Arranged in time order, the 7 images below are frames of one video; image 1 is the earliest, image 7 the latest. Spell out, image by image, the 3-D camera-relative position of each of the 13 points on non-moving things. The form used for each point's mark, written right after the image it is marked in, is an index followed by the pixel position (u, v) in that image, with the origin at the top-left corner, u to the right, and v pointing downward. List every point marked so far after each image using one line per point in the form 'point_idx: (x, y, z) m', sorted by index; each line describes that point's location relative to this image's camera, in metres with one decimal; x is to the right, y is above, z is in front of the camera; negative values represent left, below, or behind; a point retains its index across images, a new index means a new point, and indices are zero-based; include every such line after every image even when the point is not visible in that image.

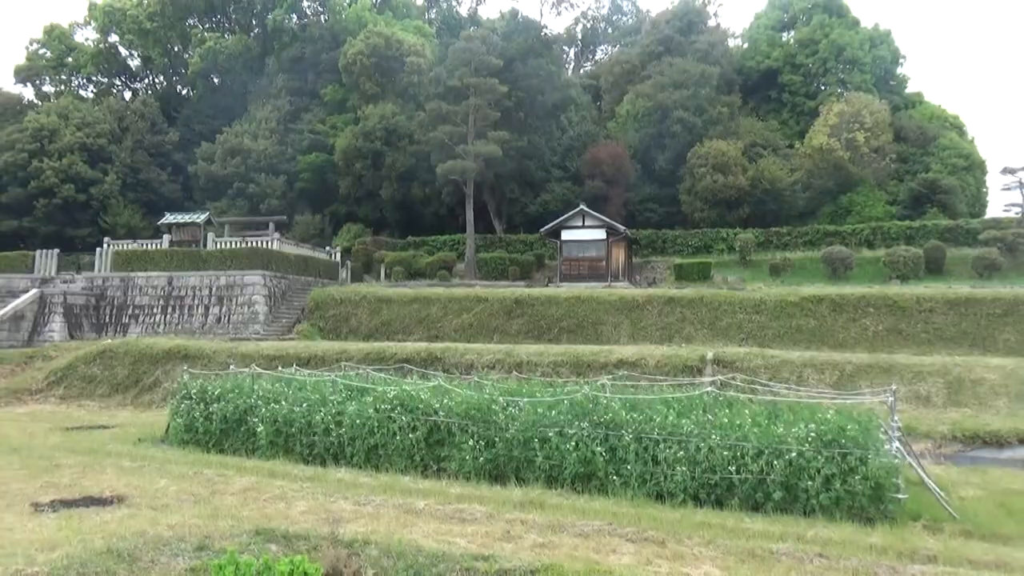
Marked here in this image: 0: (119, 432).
0: (-6.3, -2.3, +12.2) m
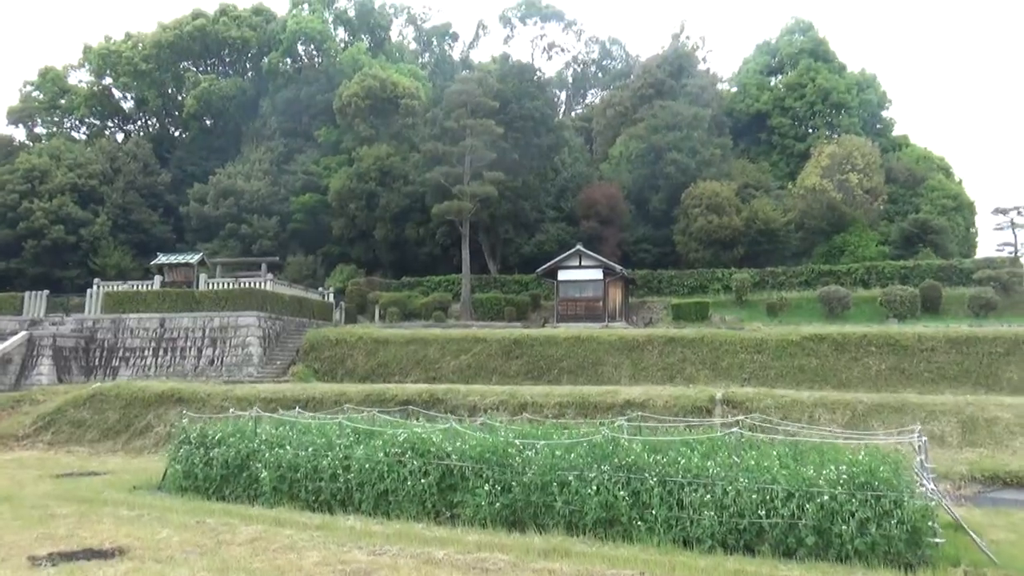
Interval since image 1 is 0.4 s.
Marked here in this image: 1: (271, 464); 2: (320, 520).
0: (-6.2, -2.9, +11.8) m
1: (-2.9, -2.1, +9.2) m
2: (-2.0, -2.5, +8.1) m
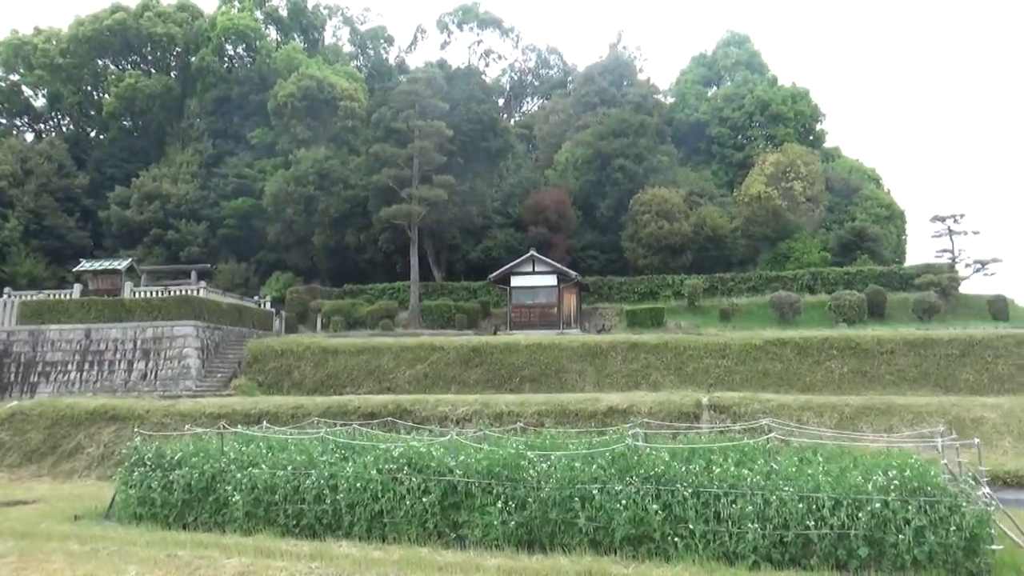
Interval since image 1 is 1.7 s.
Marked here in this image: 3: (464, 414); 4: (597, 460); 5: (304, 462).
0: (-6.4, -3.0, +10.5) m
1: (-2.9, -2.1, +8.2) m
2: (-1.9, -2.4, +7.2) m
3: (-0.8, -2.1, +12.9) m
4: (+0.8, -1.6, +7.3) m
5: (-2.2, -1.9, +8.2) m
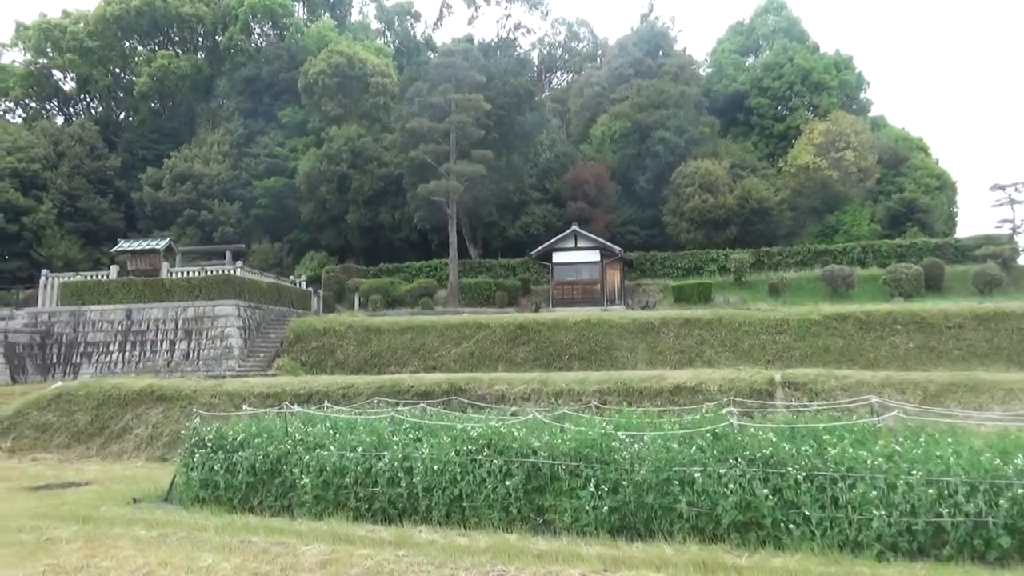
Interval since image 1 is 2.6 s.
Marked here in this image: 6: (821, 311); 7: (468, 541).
0: (-5.5, -2.7, +10.2) m
1: (-2.0, -1.9, +7.8) m
2: (-1.1, -2.2, +6.8) m
3: (+0.1, -1.7, +12.4) m
4: (+1.6, -1.3, +6.8) m
5: (-1.4, -1.6, +7.8) m
6: (+7.0, -0.5, +17.5) m
7: (-0.4, -2.1, +6.5) m
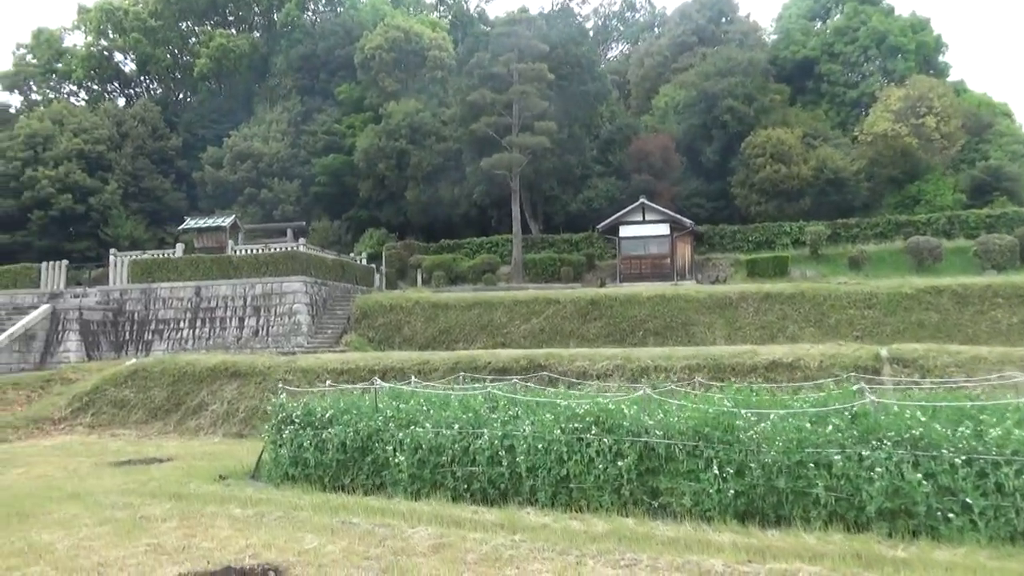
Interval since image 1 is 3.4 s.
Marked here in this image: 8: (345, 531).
0: (-4.4, -2.3, +10.1) m
1: (-1.0, -1.6, +7.5) m
2: (-0.1, -1.9, +6.4) m
3: (+1.4, -1.2, +11.9) m
4: (+2.6, -1.1, +6.2) m
5: (-0.4, -1.3, +7.4) m
6: (+8.6, +0.1, +16.5) m
7: (+0.6, -1.9, +6.0) m
8: (-1.3, -1.9, +6.0) m
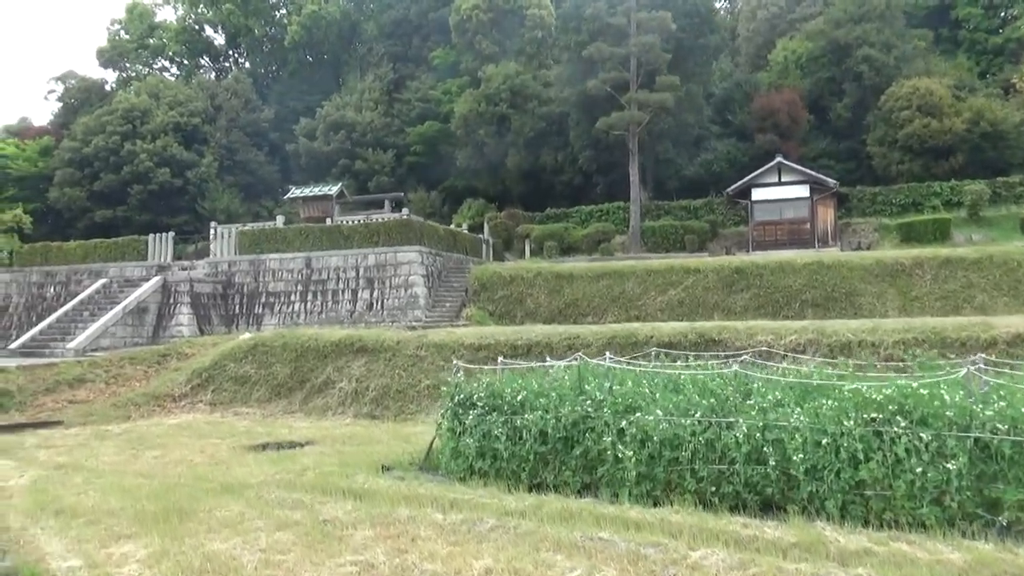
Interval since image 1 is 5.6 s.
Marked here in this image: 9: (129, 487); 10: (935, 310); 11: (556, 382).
0: (-2.1, -1.9, +8.9) m
1: (+1.0, -1.2, +6.0) m
2: (+1.8, -1.6, +4.9) m
3: (+3.8, -0.7, +10.2) m
4: (+4.4, -0.7, +4.4) m
5: (+1.6, -0.9, +5.9) m
6: (+11.3, +0.8, +14.1) m
7: (+2.4, -1.5, +4.5) m
8: (+0.5, -1.6, +4.6) m
9: (-3.5, -1.8, +7.1) m
10: (+7.8, -0.4, +14.1) m
11: (+0.4, -0.9, +6.9) m
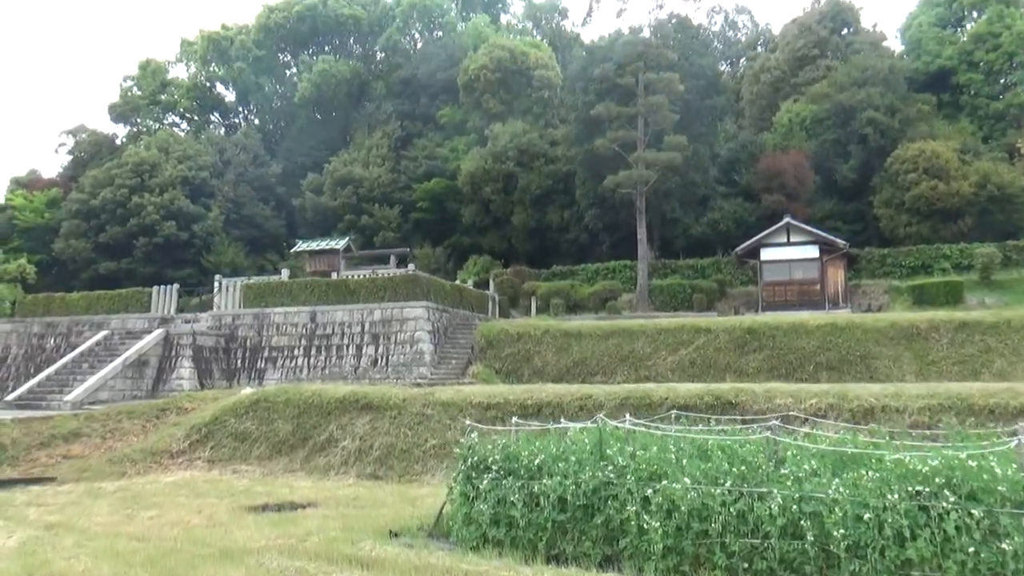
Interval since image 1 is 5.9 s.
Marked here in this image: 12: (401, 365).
0: (-2.0, -2.5, +8.5) m
1: (+1.1, -1.6, +5.7) m
2: (+1.9, -1.9, +4.5) m
3: (+3.9, -1.5, +9.9) m
4: (+4.6, -1.1, +4.1) m
5: (+1.7, -1.4, +5.6) m
6: (+11.5, -0.4, +13.9) m
7: (+2.5, -1.9, +4.1) m
8: (+0.7, -1.9, +4.2) m
9: (-3.4, -2.3, +6.7) m
10: (+8.0, -1.5, +13.8) m
11: (+0.5, -1.4, +6.6) m
12: (-2.5, -1.7, +17.0) m
